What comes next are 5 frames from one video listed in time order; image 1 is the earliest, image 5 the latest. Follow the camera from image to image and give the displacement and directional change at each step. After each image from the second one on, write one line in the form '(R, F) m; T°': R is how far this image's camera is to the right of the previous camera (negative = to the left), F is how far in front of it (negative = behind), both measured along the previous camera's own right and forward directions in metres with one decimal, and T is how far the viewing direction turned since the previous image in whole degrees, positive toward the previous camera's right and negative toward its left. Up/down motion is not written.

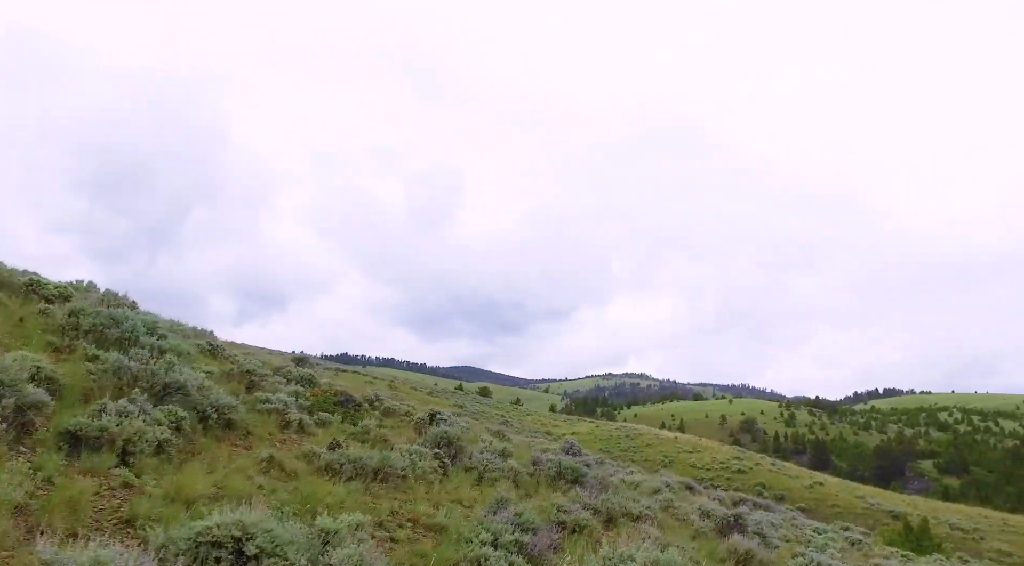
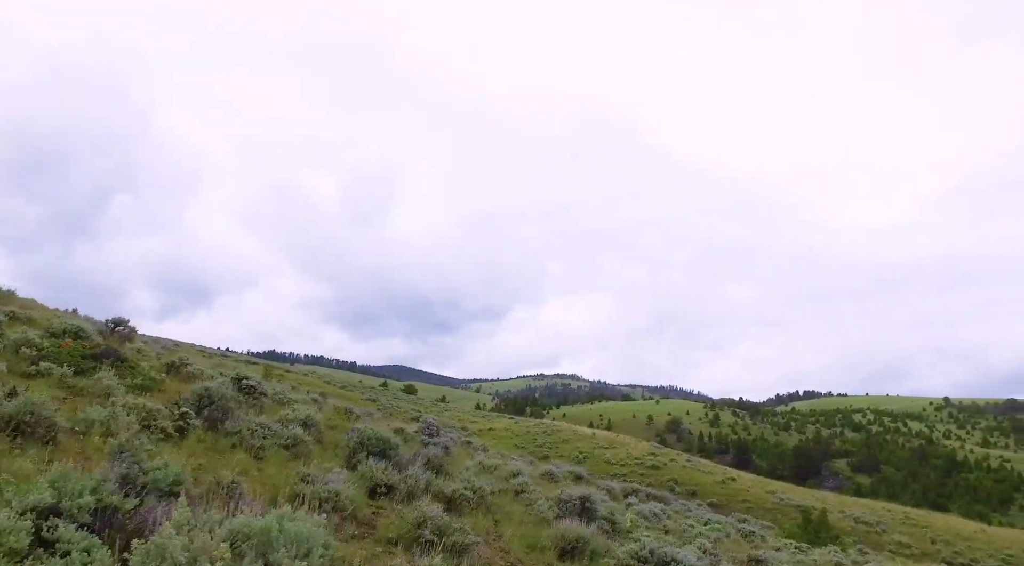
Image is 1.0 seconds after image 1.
(+2.1, +2.4) m; +5°
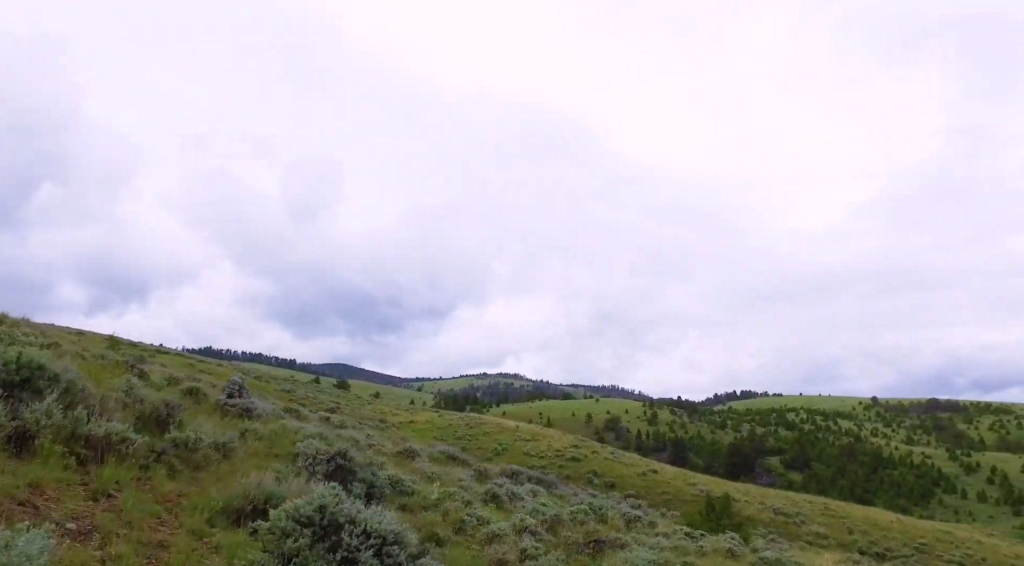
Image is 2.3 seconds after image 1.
(+2.7, +3.0) m; +4°
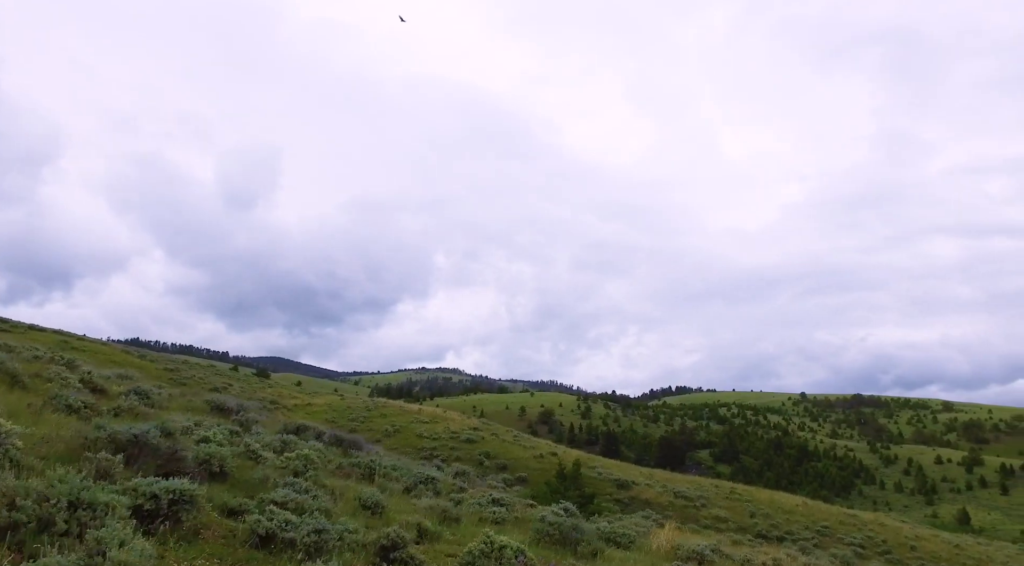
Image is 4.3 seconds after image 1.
(+4.4, +4.6) m; +4°
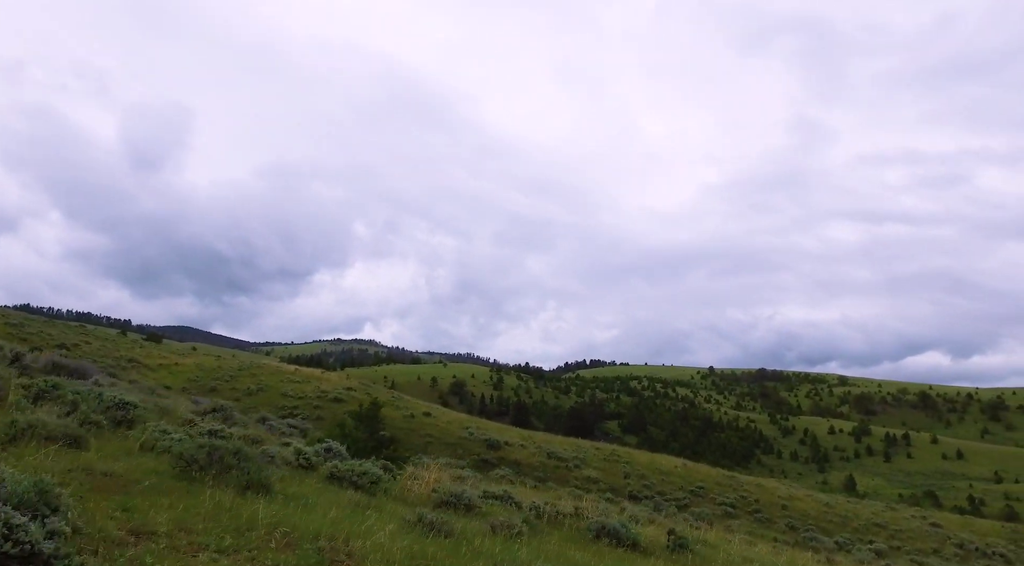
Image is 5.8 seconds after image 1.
(+4.0, +3.4) m; +6°
